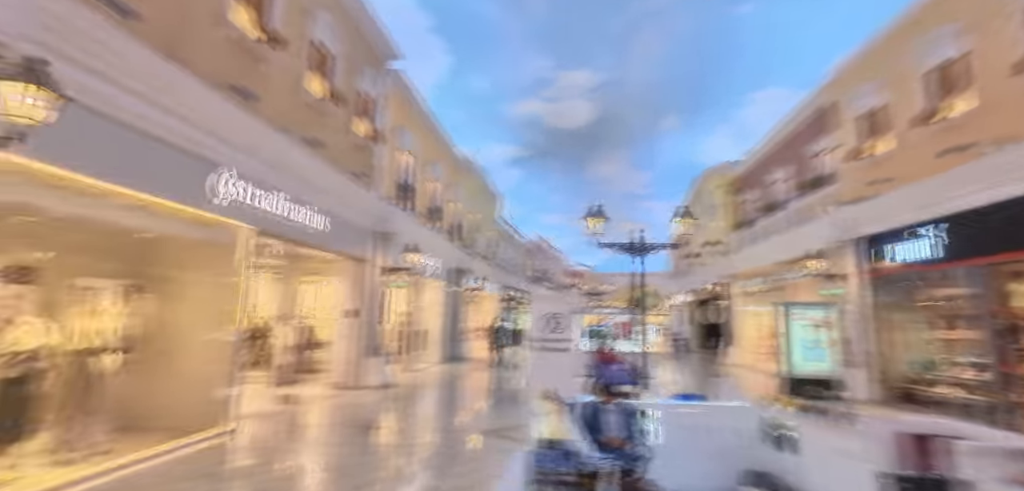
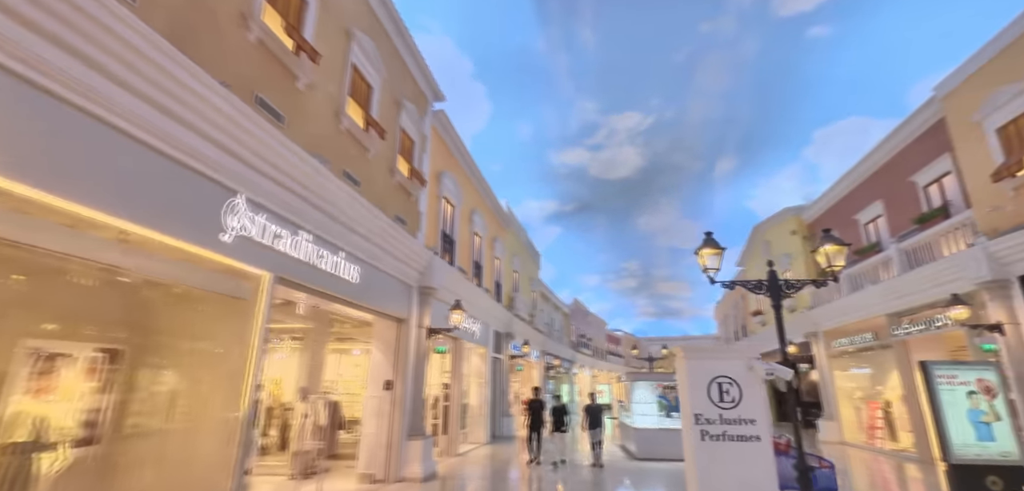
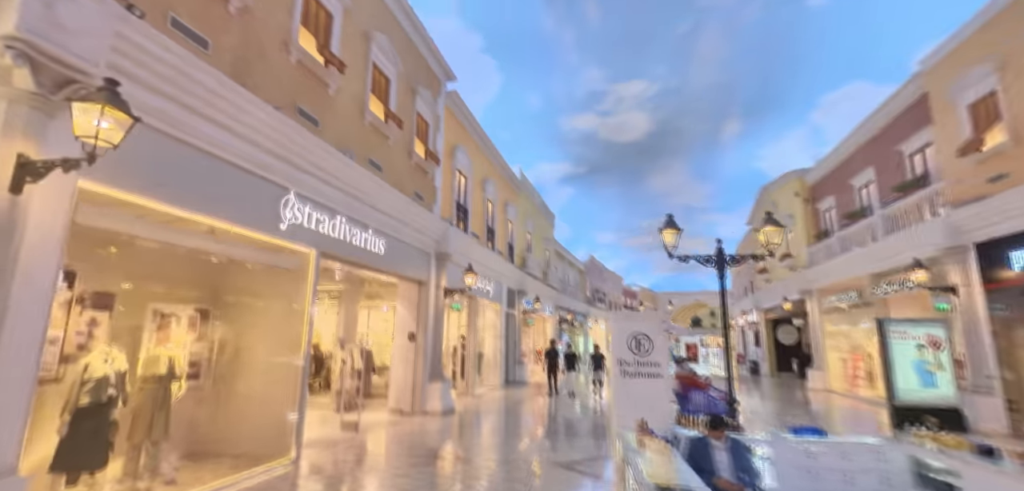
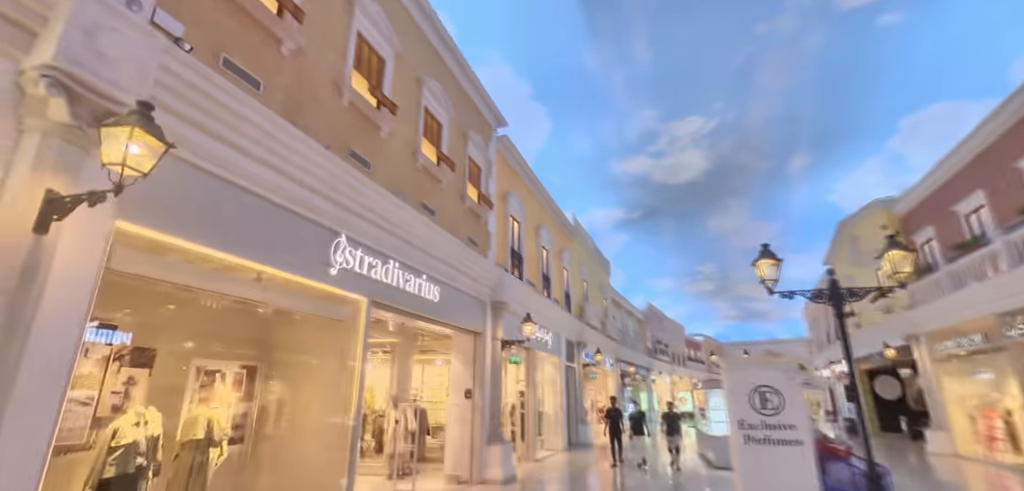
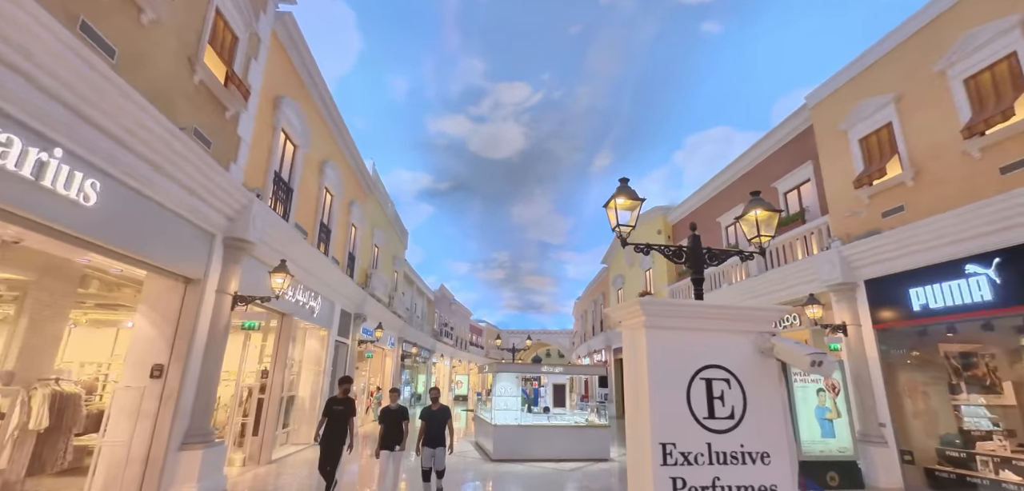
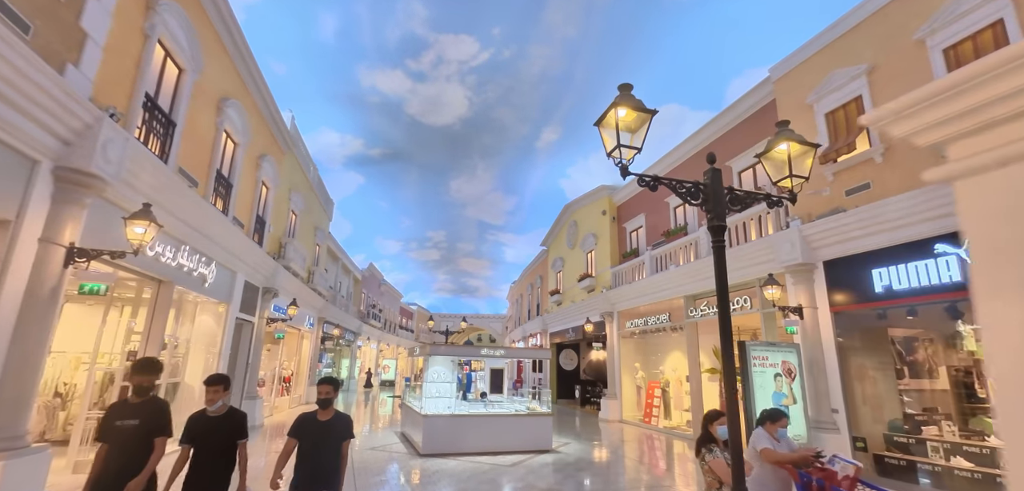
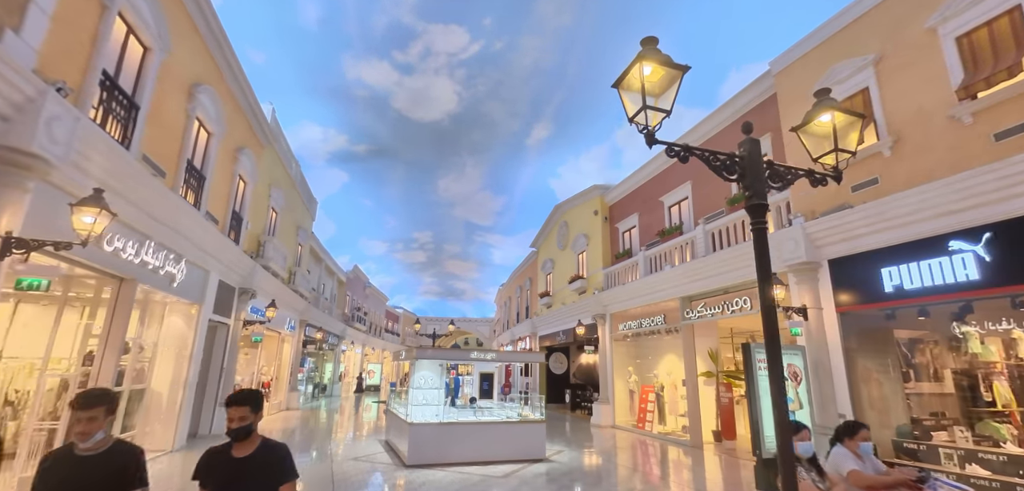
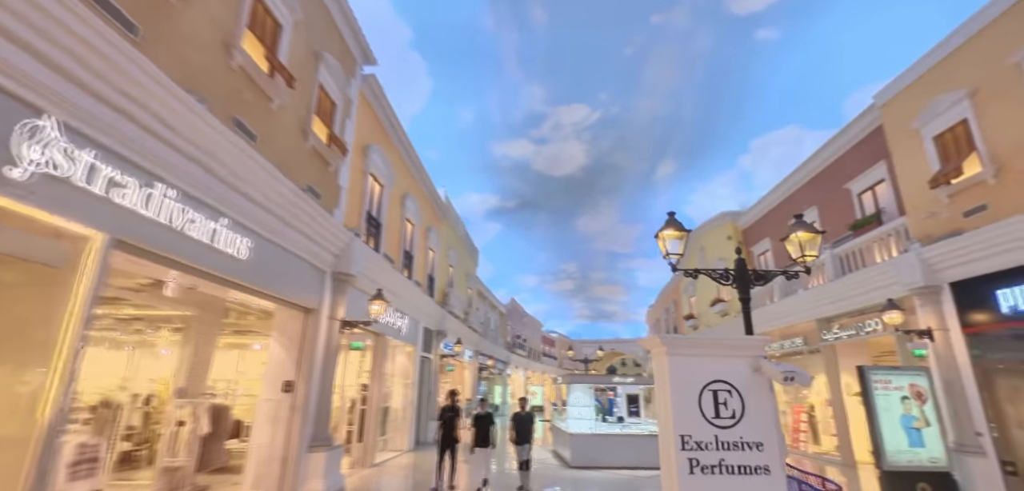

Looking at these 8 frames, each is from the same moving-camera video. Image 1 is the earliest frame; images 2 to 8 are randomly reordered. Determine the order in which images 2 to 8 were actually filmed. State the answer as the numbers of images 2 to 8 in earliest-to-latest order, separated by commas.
3, 4, 2, 8, 5, 6, 7
